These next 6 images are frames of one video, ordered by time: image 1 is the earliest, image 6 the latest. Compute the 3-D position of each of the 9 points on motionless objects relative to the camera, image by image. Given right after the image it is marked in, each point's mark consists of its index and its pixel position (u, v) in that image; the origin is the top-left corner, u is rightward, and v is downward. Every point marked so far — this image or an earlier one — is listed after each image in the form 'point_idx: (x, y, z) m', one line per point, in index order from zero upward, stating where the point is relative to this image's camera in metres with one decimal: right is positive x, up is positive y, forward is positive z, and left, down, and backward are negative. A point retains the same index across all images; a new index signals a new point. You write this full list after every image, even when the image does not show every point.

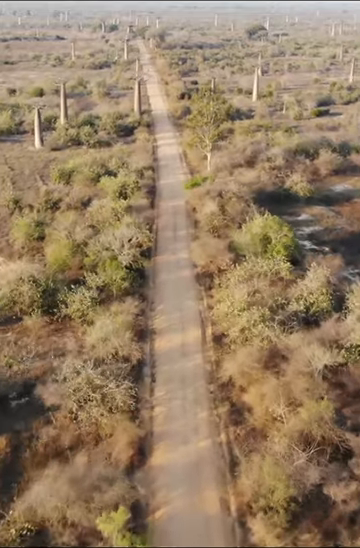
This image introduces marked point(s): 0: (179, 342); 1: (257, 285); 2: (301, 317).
0: (0.0, -2.0, +18.2) m
1: (+2.5, -0.4, +19.7) m
2: (+3.6, -1.3, +18.2) m
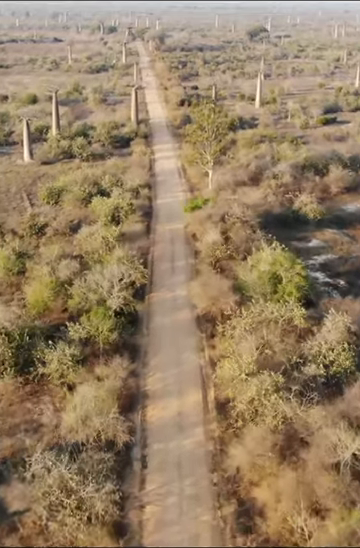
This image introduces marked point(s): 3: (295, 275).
0: (-0.1, -3.4, +15.4) m
1: (+2.4, -1.8, +16.9) m
2: (+3.5, -2.7, +15.4) m
3: (+3.7, 0.0, +19.7) m
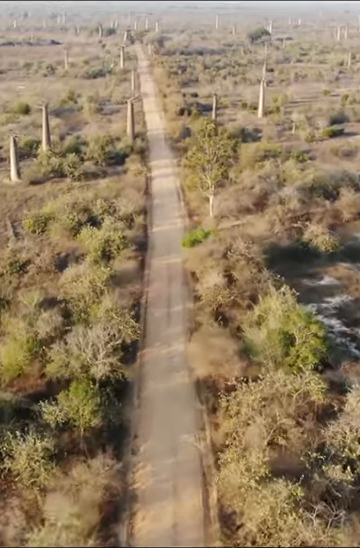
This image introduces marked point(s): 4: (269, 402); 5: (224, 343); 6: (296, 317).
0: (-0.2, -5.1, +12.7) m
1: (+2.3, -3.5, +14.2) m
2: (+3.4, -4.4, +12.6) m
3: (+3.7, -1.7, +17.0) m
4: (+2.2, -3.2, +15.1) m
5: (+1.3, -2.0, +17.9) m
6: (+3.3, -1.3, +17.3) m
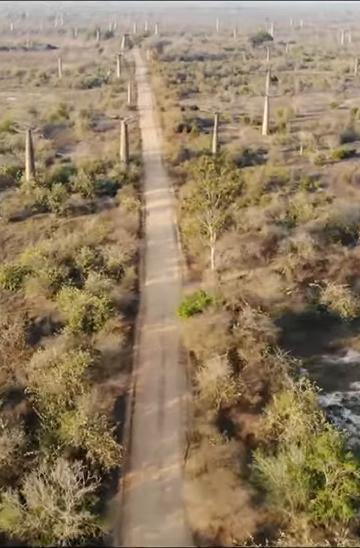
0: (-0.3, -7.6, +8.7) m
1: (+2.2, -6.0, +10.3) m
2: (+3.3, -6.9, +8.7) m
3: (+3.5, -4.3, +13.1) m
4: (+2.0, -5.7, +11.2) m
5: (+1.2, -4.5, +13.9) m
6: (+3.1, -3.8, +13.4) m
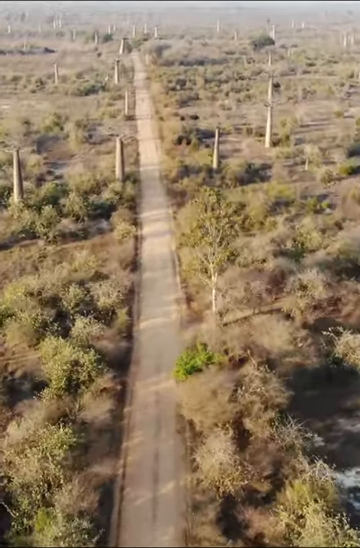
0: (-0.4, -9.2, +6.3) m
1: (+2.1, -7.6, +7.9) m
2: (+3.2, -8.5, +6.3) m
3: (+3.4, -5.8, +10.6) m
4: (+1.9, -7.3, +8.8) m
5: (+1.1, -6.1, +11.5) m
6: (+3.1, -5.4, +10.9) m
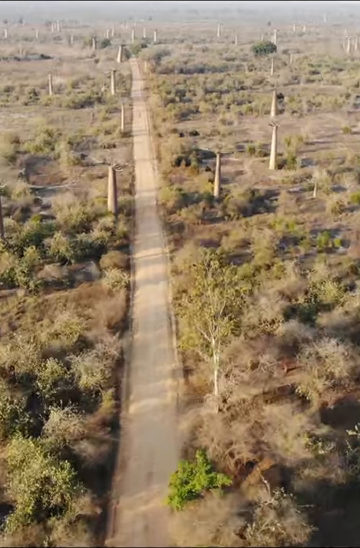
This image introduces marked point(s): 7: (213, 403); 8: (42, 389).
0: (-0.6, -11.6, +2.9) m
1: (+2.0, -10.0, +4.4) m
2: (+3.1, -10.9, +2.8) m
3: (+3.3, -8.3, +7.2) m
4: (+1.8, -9.7, +5.3) m
5: (+1.0, -8.5, +8.1) m
6: (+2.9, -7.8, +7.5) m
7: (+1.0, -4.1, +19.1) m
8: (-4.4, -3.6, +19.4) m
